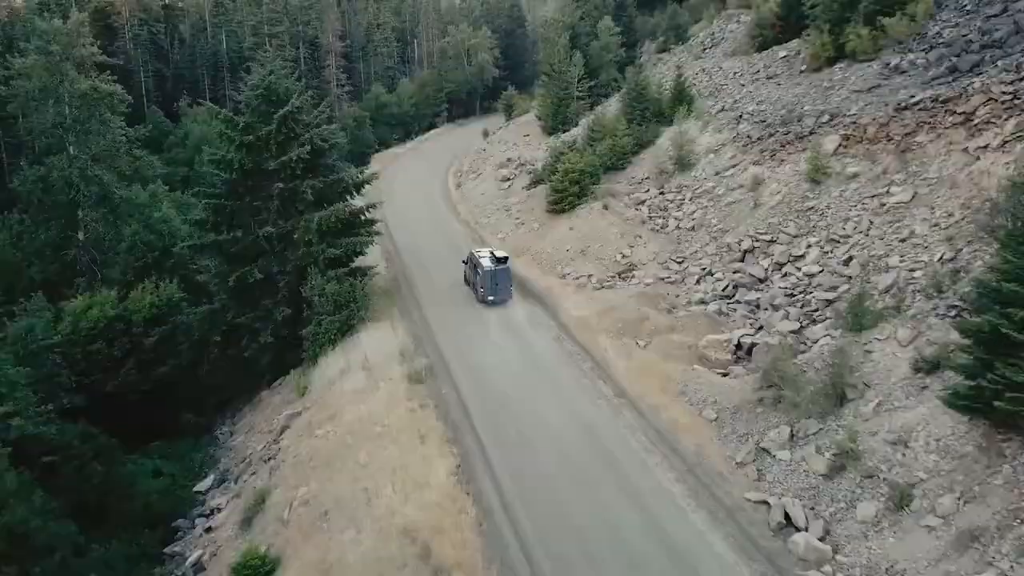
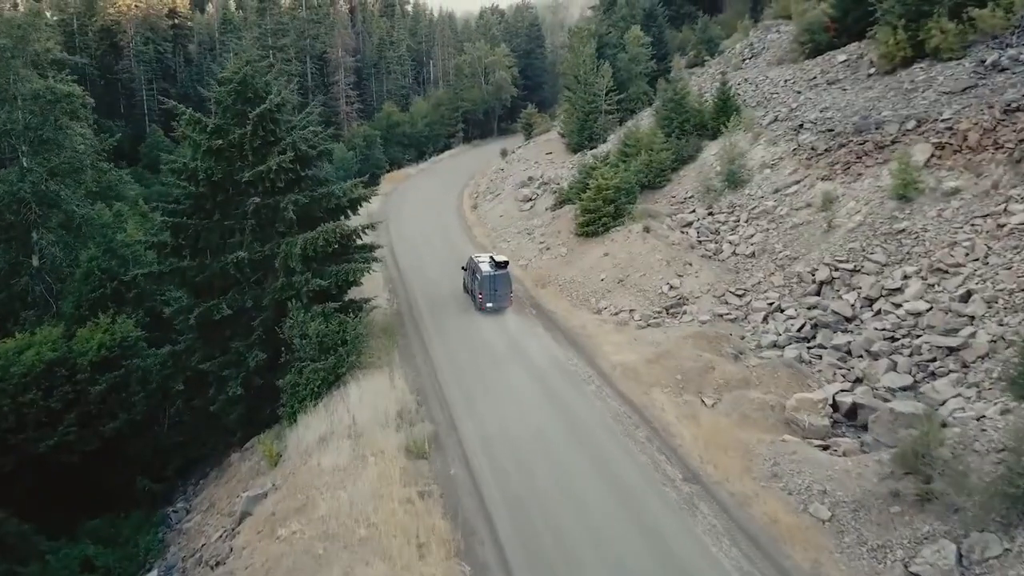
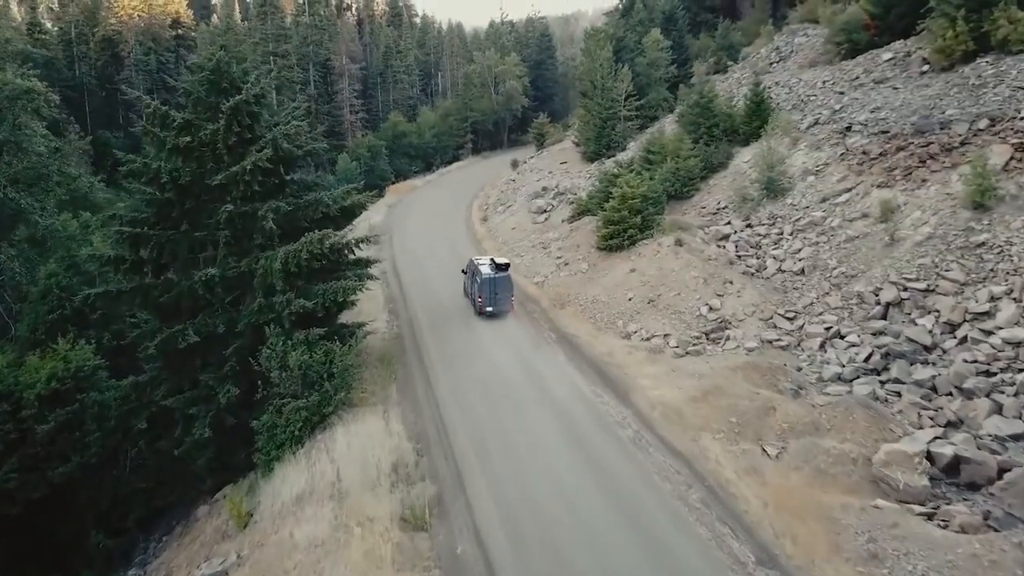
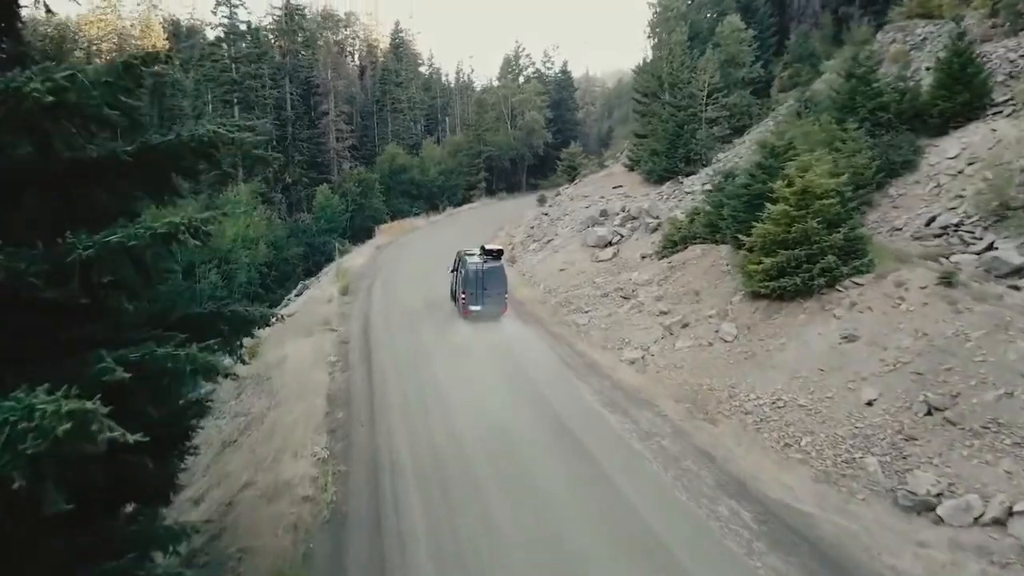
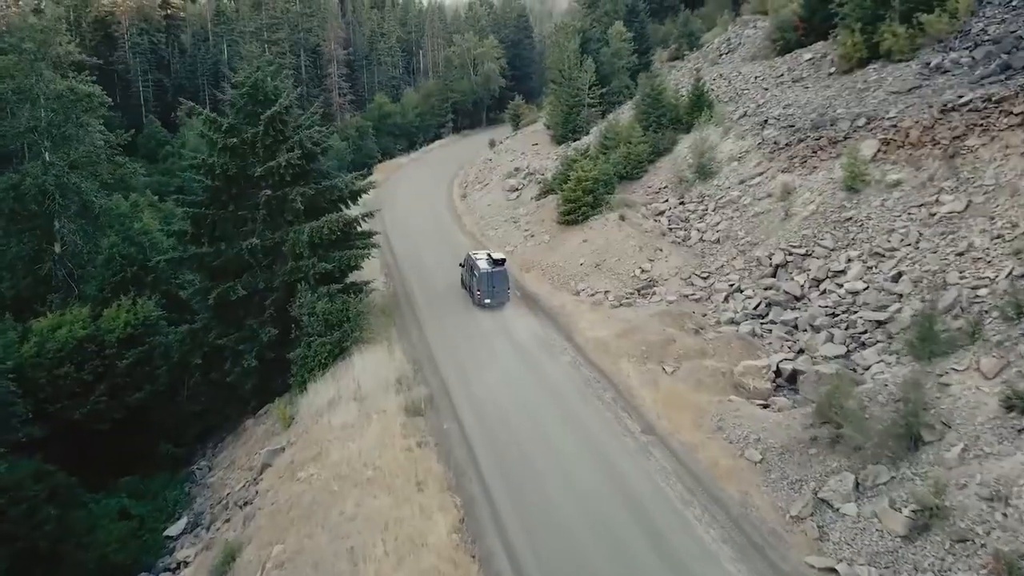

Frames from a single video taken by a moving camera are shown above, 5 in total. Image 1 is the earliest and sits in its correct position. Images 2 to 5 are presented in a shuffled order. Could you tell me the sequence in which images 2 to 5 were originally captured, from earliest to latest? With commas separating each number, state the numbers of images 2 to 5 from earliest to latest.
5, 2, 3, 4
